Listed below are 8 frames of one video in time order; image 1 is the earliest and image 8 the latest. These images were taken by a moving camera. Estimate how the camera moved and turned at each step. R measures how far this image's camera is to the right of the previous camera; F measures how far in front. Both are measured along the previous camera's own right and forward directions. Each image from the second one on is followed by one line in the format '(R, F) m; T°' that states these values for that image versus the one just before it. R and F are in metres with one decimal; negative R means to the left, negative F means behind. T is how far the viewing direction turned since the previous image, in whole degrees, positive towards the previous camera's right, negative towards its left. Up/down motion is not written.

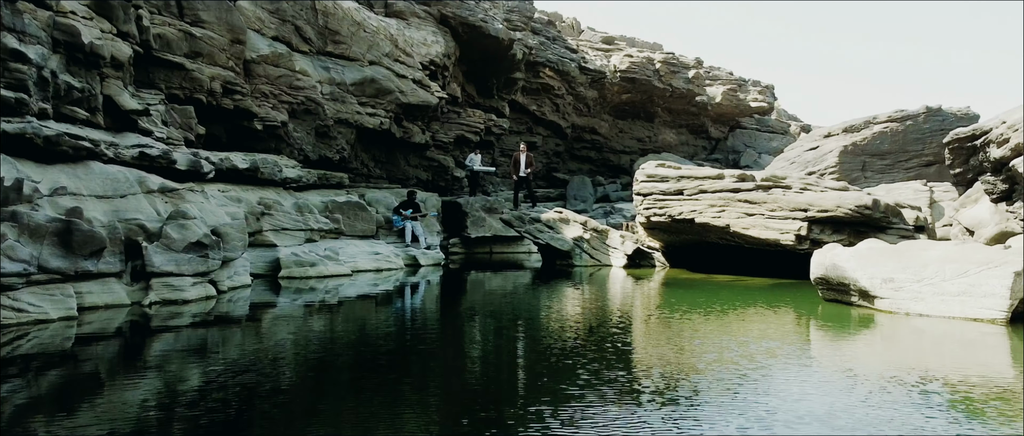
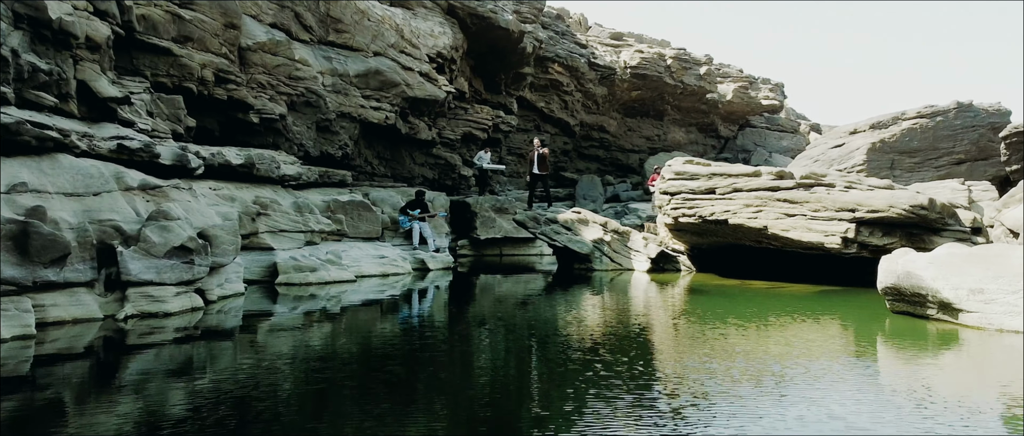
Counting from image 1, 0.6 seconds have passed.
(-0.3, +1.2) m; 0°
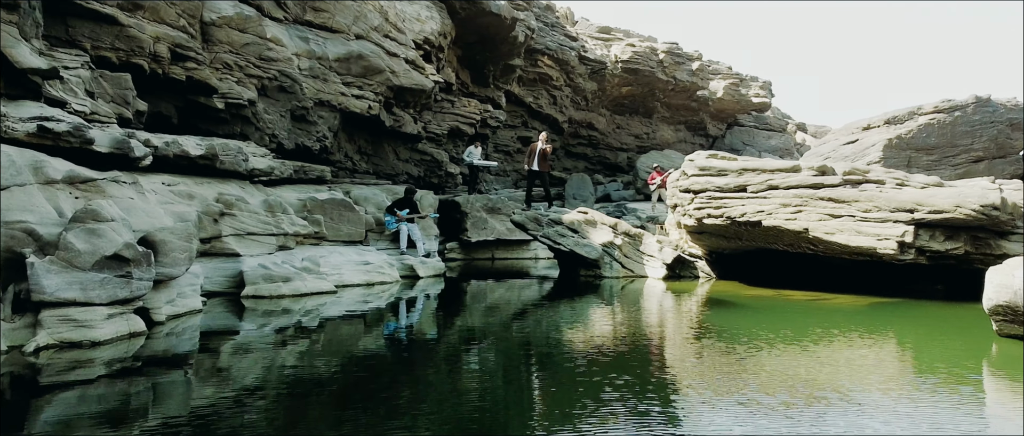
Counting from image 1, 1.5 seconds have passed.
(-0.4, +1.8) m; +2°
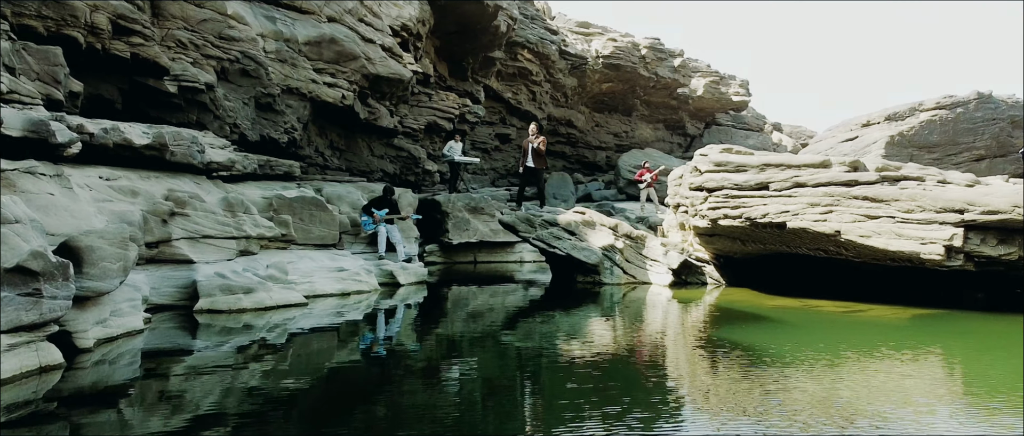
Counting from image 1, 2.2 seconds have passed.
(-0.3, +1.4) m; +2°
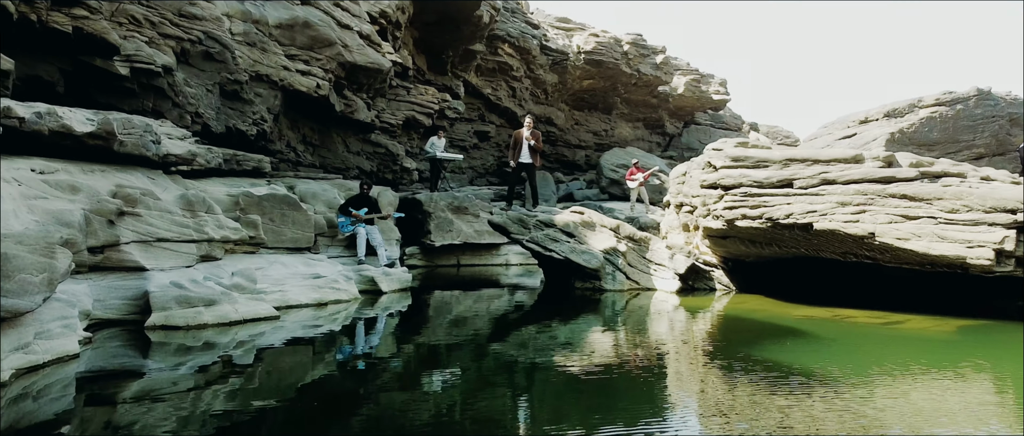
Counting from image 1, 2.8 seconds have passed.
(-0.3, +1.2) m; +2°
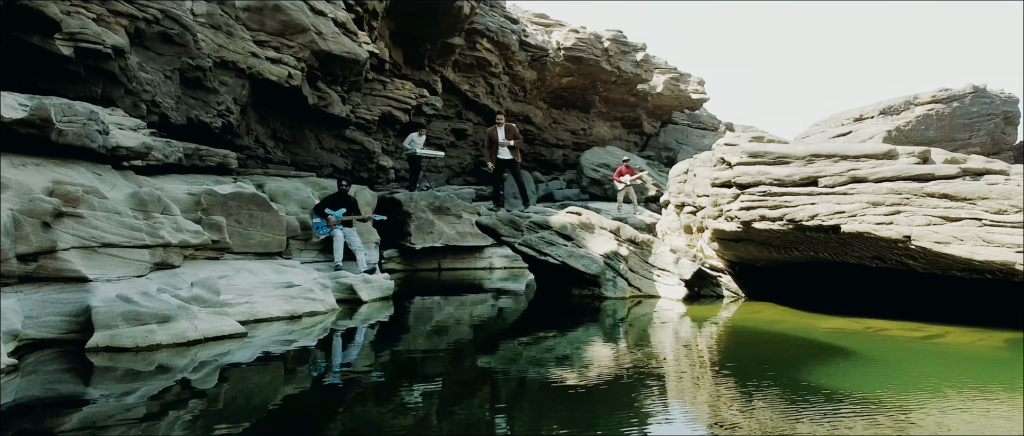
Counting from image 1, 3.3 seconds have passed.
(-0.3, +1.1) m; +2°
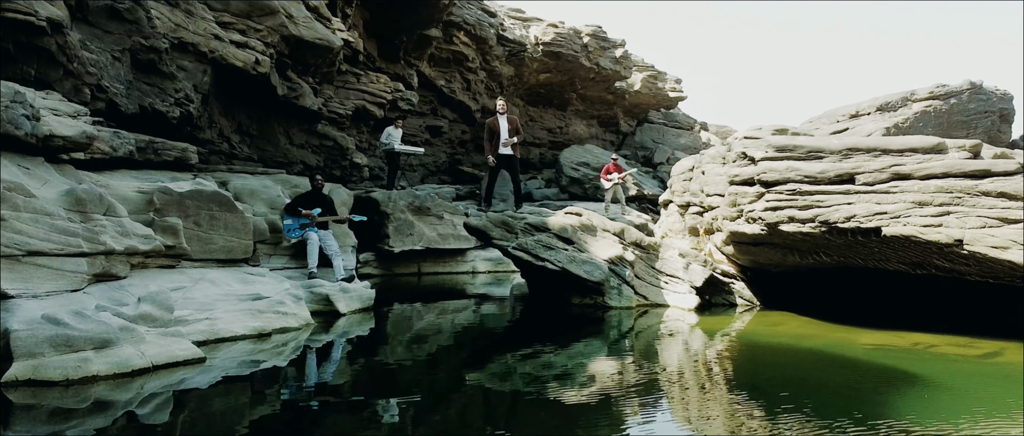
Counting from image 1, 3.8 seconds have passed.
(-0.3, +1.1) m; +2°
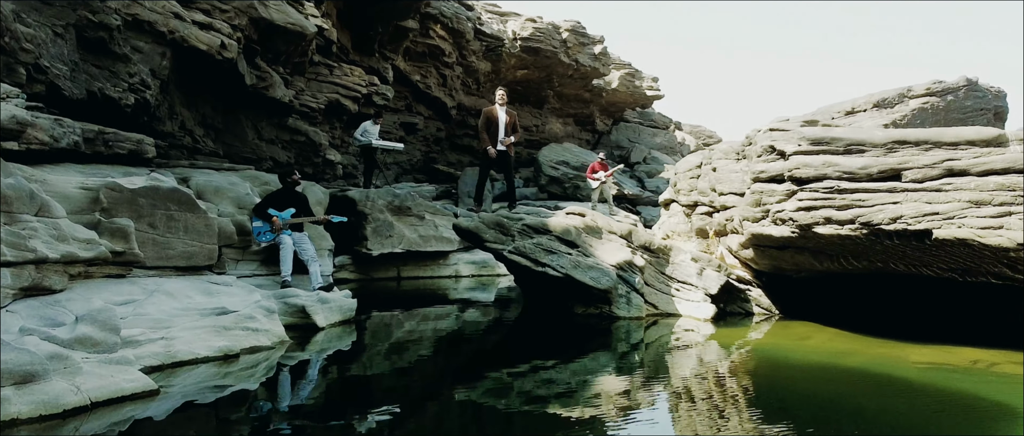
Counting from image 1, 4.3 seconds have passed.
(-0.3, +1.0) m; +2°
